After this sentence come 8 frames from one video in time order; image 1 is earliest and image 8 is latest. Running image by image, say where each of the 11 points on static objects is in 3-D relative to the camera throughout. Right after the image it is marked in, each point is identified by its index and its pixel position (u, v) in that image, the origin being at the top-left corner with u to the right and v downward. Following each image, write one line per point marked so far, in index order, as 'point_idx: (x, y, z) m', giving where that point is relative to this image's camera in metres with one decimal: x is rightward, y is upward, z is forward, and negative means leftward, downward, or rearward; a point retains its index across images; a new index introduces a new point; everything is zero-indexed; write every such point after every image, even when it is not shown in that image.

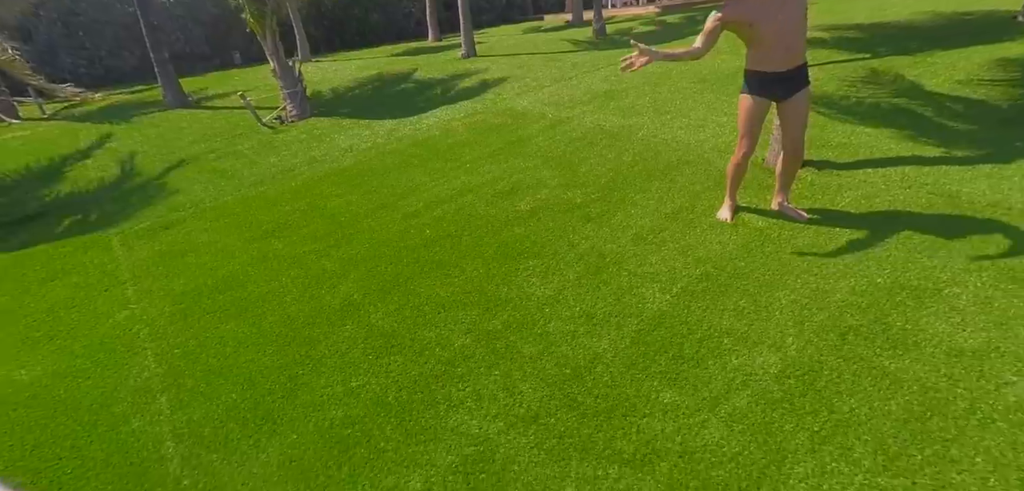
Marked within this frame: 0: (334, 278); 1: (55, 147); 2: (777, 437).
0: (-1.3, -0.2, +3.8) m
1: (-6.9, +1.6, +8.0) m
2: (+1.1, -0.8, +2.1) m
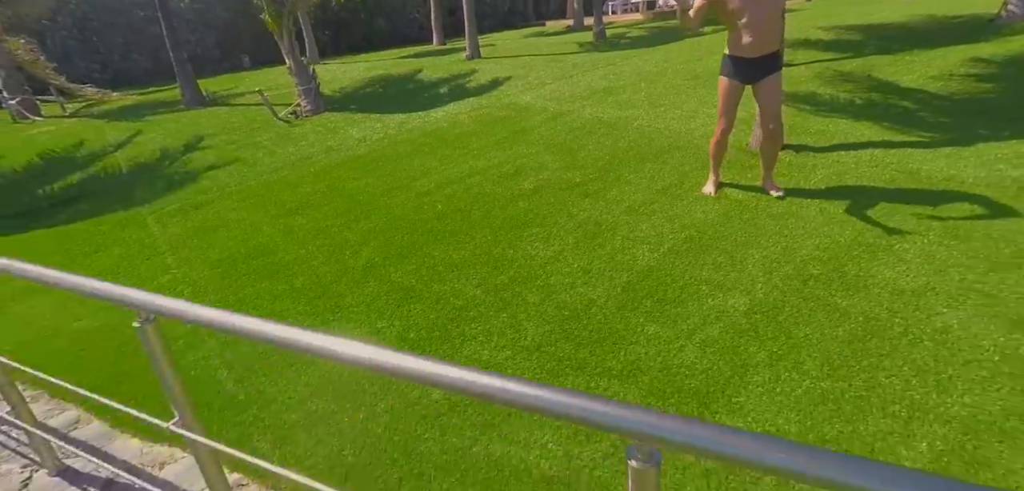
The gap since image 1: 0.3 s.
0: (-1.2, 0.0, +4.2) m
1: (-6.8, +1.8, +8.5) m
2: (+1.1, -0.6, +2.5) m
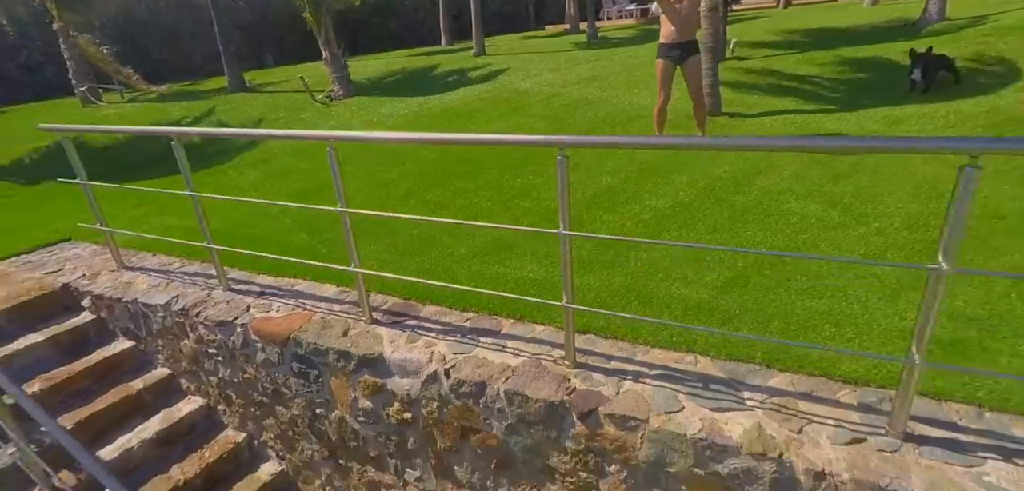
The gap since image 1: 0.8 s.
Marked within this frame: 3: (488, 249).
0: (-1.2, +0.7, +5.7) m
1: (-6.8, +2.5, +9.9) m
2: (+1.1, +0.1, +3.9) m
3: (-0.2, 0.0, +4.0) m
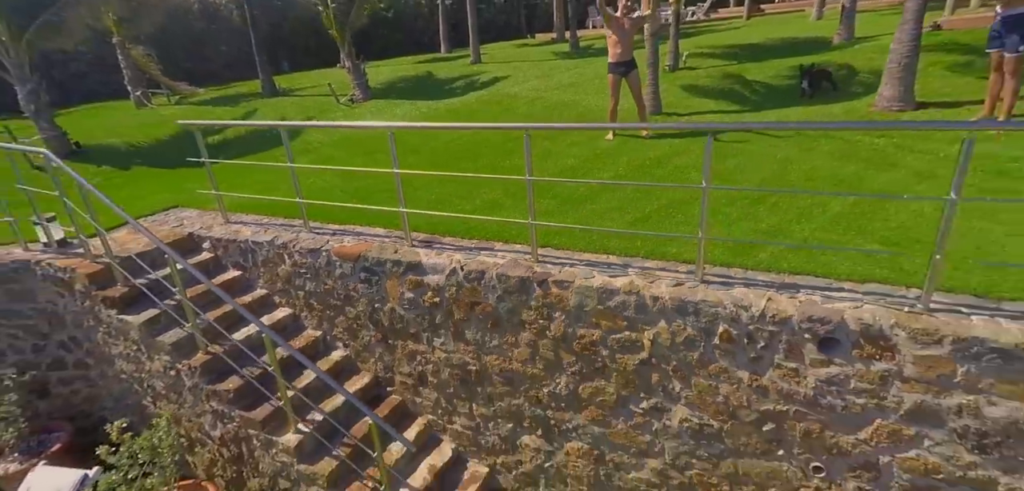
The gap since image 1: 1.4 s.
0: (-1.4, +1.2, +7.6) m
1: (-6.9, +2.9, +11.8) m
2: (+1.0, +0.6, +5.8) m
3: (-0.3, +0.4, +5.9) m
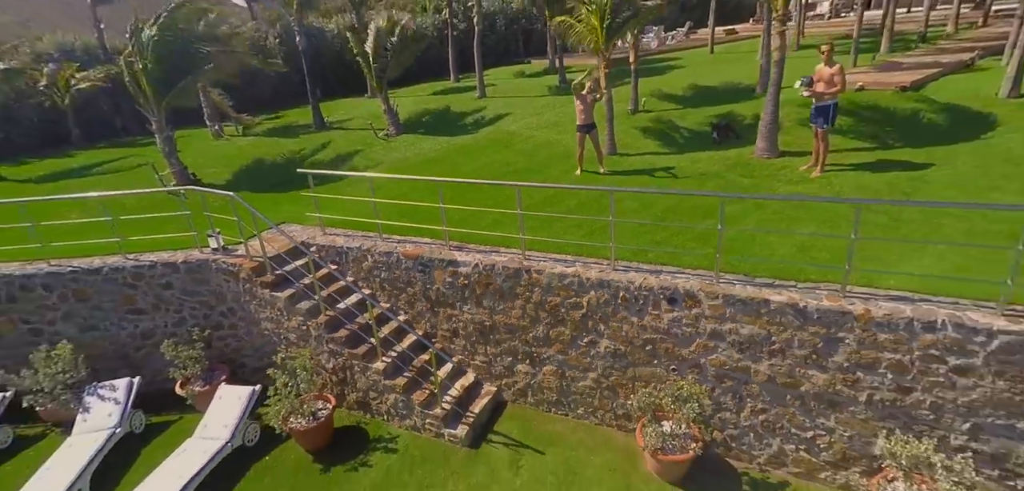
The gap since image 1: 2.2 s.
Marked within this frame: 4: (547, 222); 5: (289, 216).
0: (-1.4, +1.1, +10.9) m
1: (-7.0, +2.9, +15.1) m
2: (+1.0, +0.5, +9.2) m
3: (-0.3, +0.4, +9.3) m
4: (+0.6, +0.4, +9.1) m
5: (-4.3, +0.6, +10.4) m
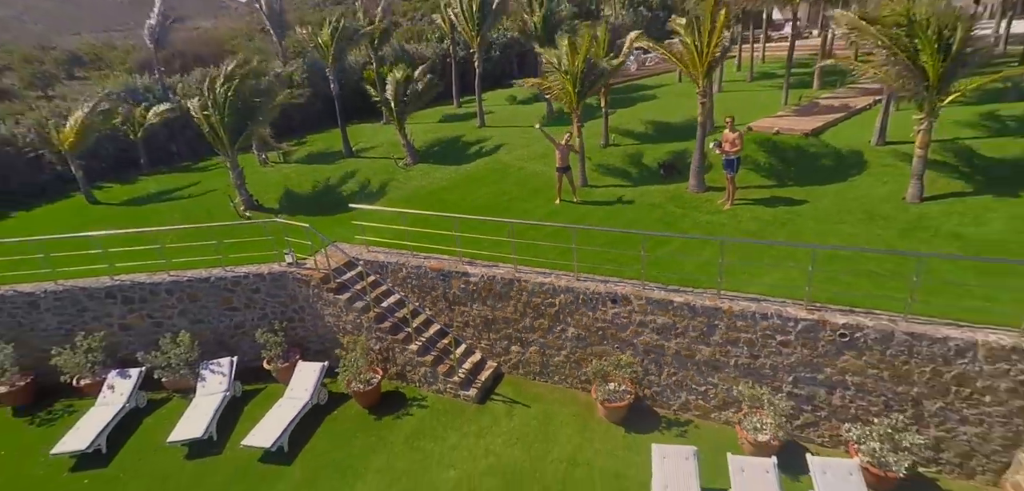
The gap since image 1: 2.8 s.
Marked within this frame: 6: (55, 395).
0: (-1.5, +0.8, +14.3) m
1: (-7.1, +2.6, +18.4) m
2: (+0.8, +0.2, +12.5) m
3: (-0.4, 0.0, +12.6) m
4: (+0.5, +0.1, +12.5) m
5: (-4.5, +0.2, +13.7) m
6: (-10.7, -3.5, +12.5) m
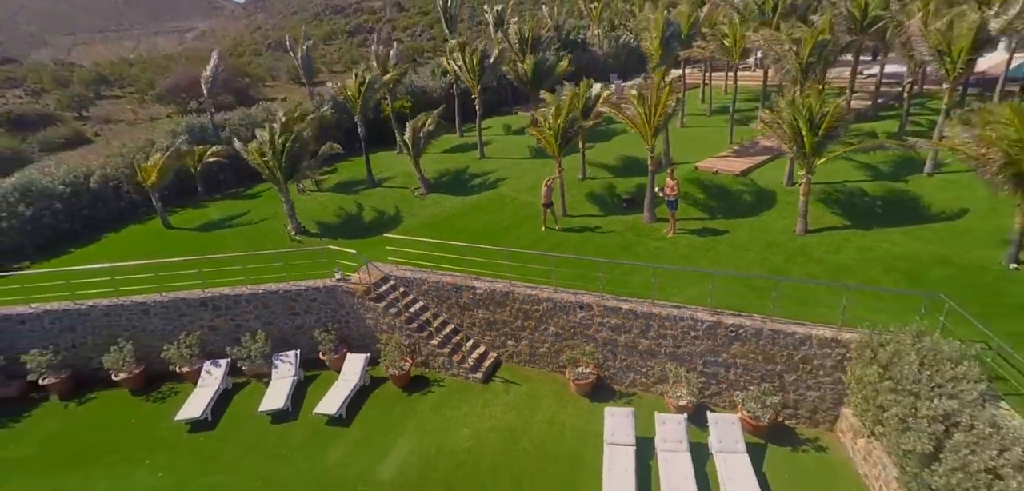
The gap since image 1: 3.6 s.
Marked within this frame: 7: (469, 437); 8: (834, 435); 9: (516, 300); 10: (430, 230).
0: (-1.7, +0.2, +18.2) m
1: (-7.3, +2.0, +22.3) m
2: (+0.7, -0.4, +16.6) m
3: (-0.6, -0.6, +16.6) m
4: (+0.3, -0.5, +16.5) m
5: (-4.6, -0.4, +17.7) m
6: (-10.8, -4.2, +16.4) m
7: (-1.1, -4.9, +13.6) m
8: (+7.5, -4.4, +12.3) m
9: (+0.1, -1.6, +15.0) m
10: (-3.0, +0.6, +19.1) m
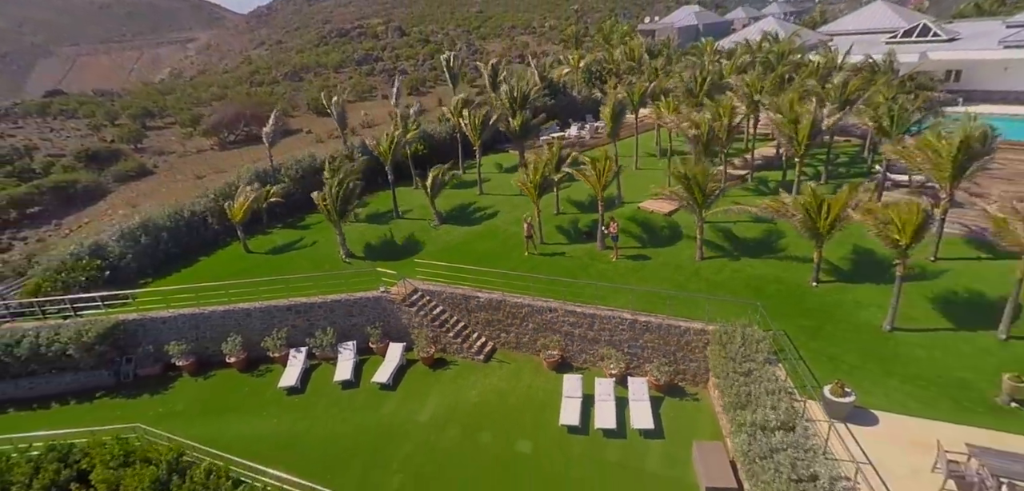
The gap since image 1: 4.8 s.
0: (-2.1, -0.8, +25.3) m
1: (-7.8, +1.0, +29.3) m
2: (+0.3, -1.4, +23.7) m
3: (-0.9, -1.5, +23.7) m
4: (0.0, -1.5, +23.6) m
5: (-5.0, -1.4, +24.7) m
6: (-11.2, -5.2, +23.3) m
7: (-1.4, -5.9, +20.7) m
8: (+7.2, -5.3, +19.5) m
9: (-0.2, -2.5, +22.1) m
10: (-3.4, -0.4, +26.2) m
